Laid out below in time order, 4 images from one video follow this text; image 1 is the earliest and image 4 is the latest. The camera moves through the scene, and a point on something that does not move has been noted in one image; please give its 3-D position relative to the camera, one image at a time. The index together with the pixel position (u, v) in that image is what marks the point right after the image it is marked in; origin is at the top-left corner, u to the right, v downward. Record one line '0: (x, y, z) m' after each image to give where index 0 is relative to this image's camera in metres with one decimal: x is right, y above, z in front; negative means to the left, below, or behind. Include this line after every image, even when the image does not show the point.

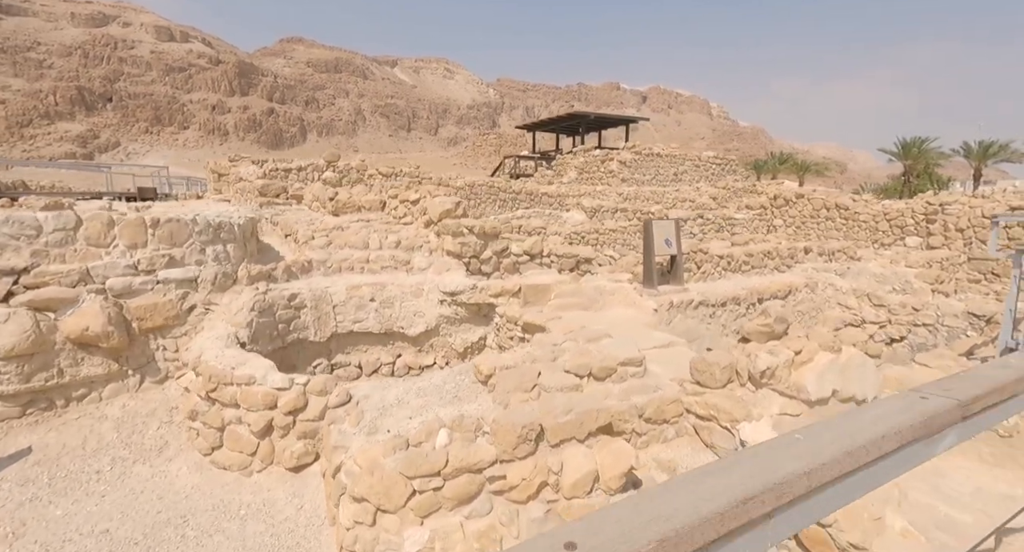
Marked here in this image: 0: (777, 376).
0: (+1.5, -0.6, +3.3) m
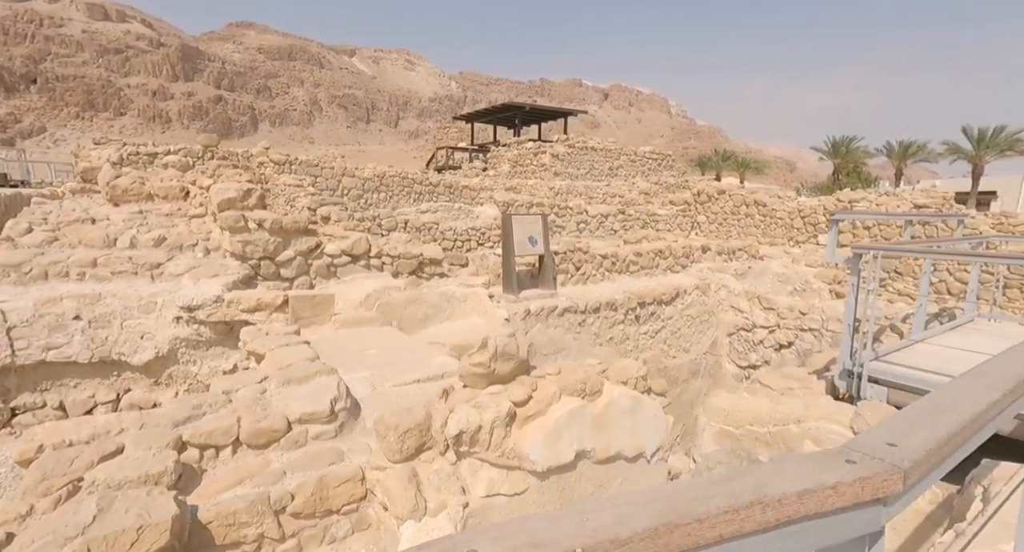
0: (-0.1, -0.7, +2.3) m
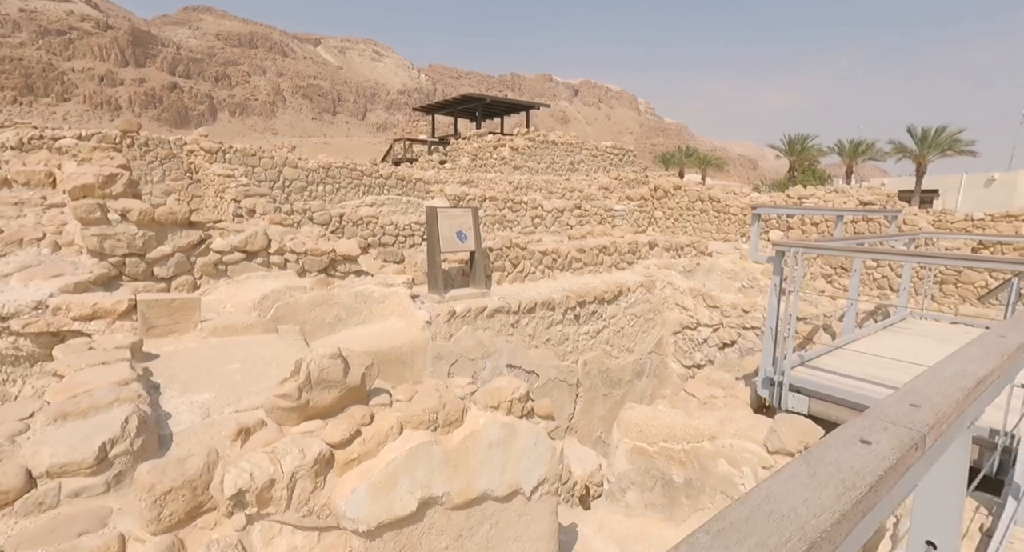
0: (-0.8, -0.7, +1.8) m
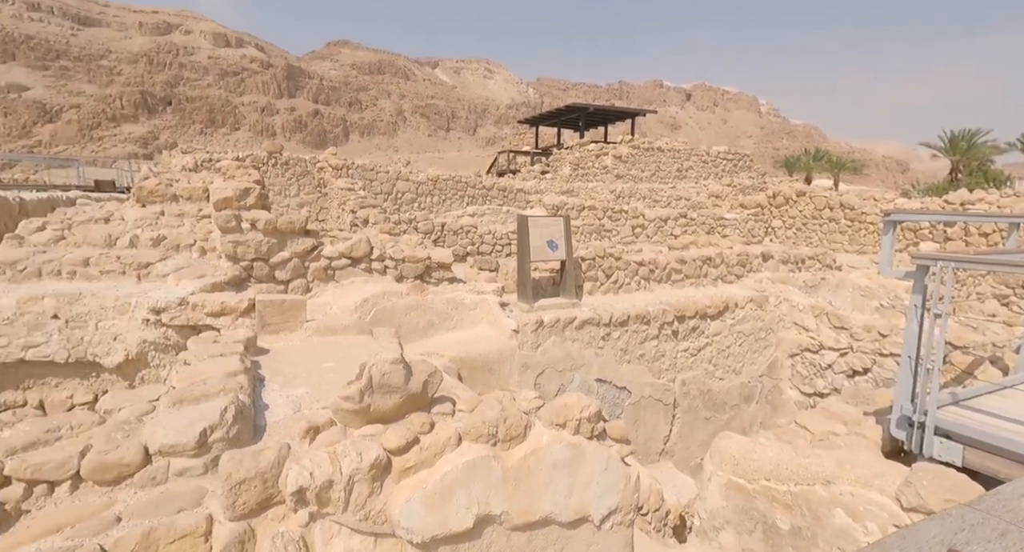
0: (-0.6, -0.7, +1.8) m
